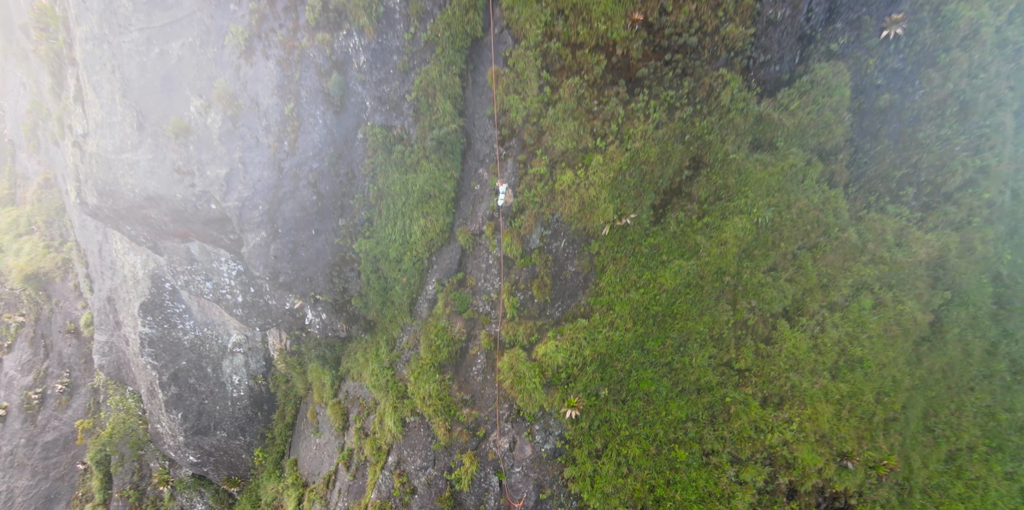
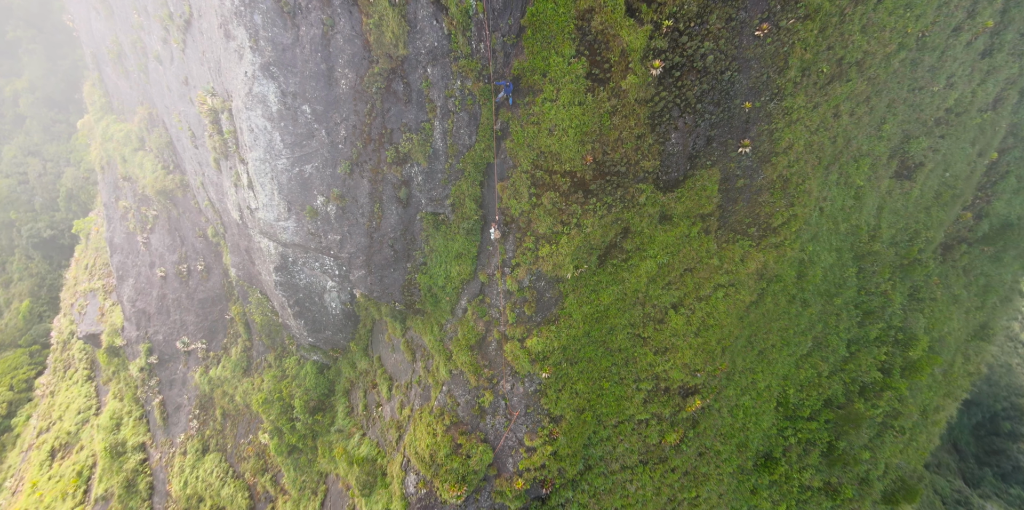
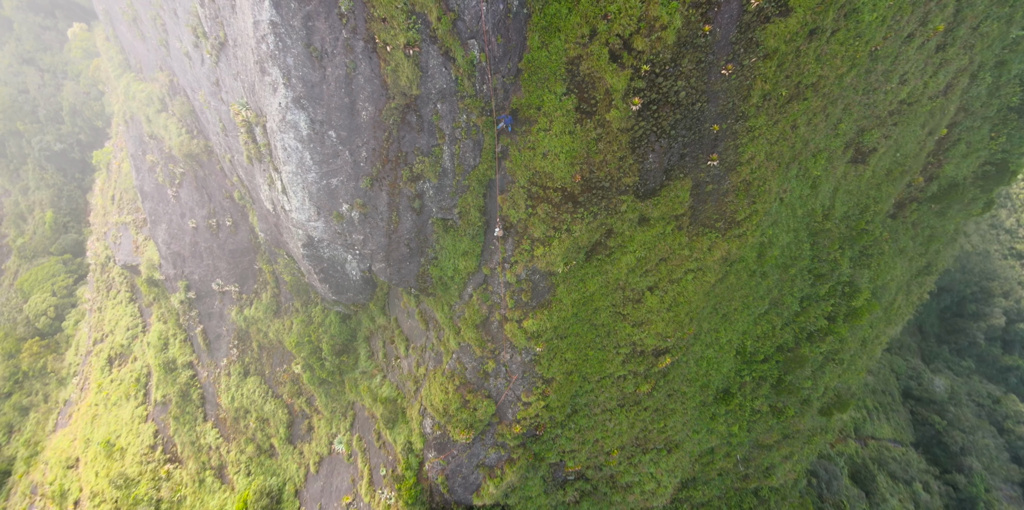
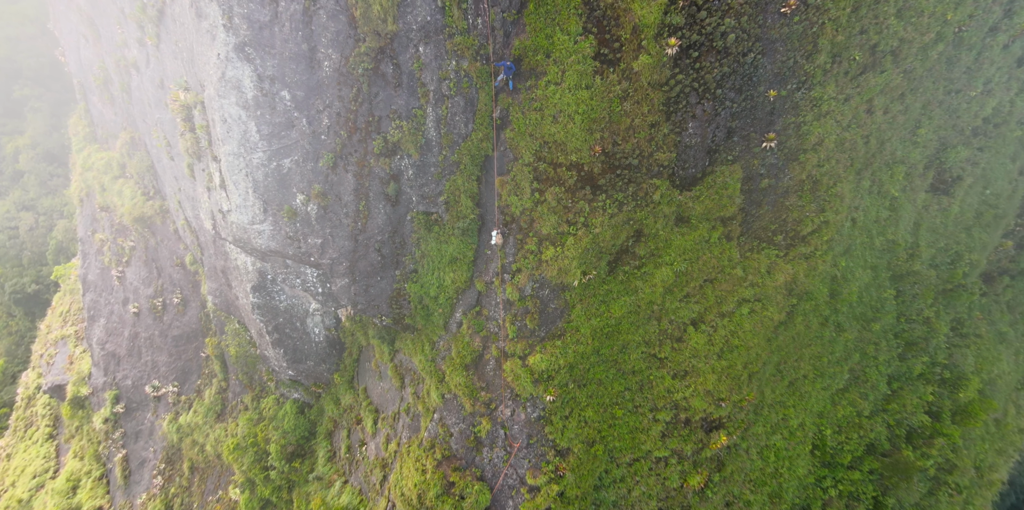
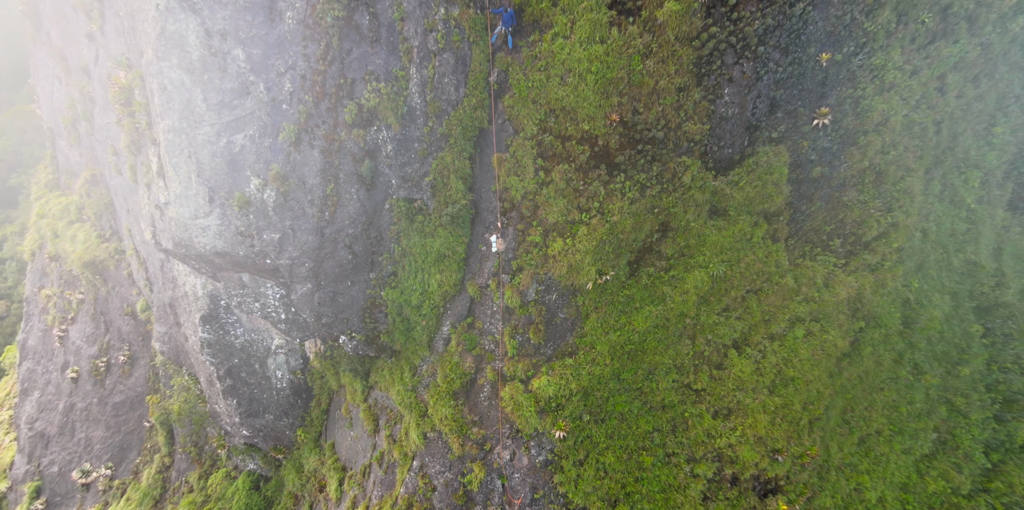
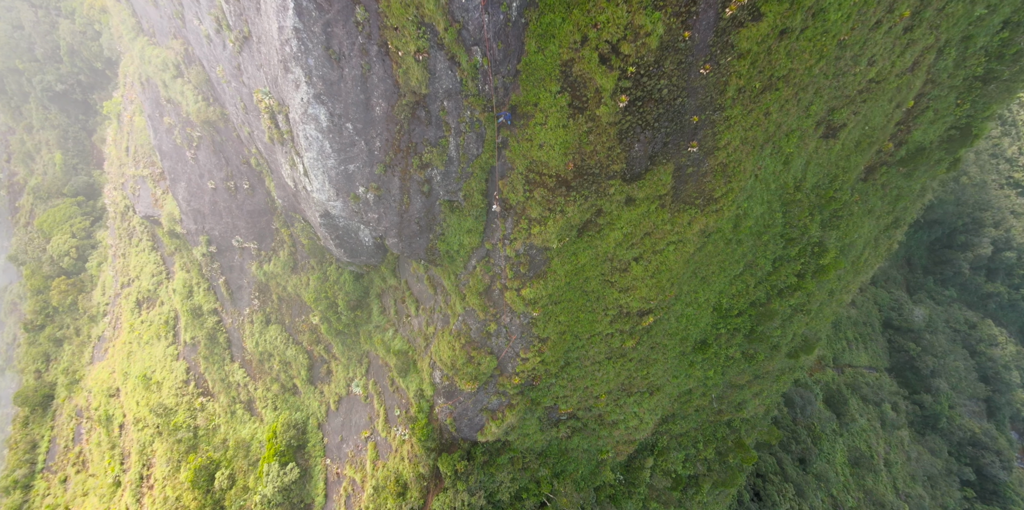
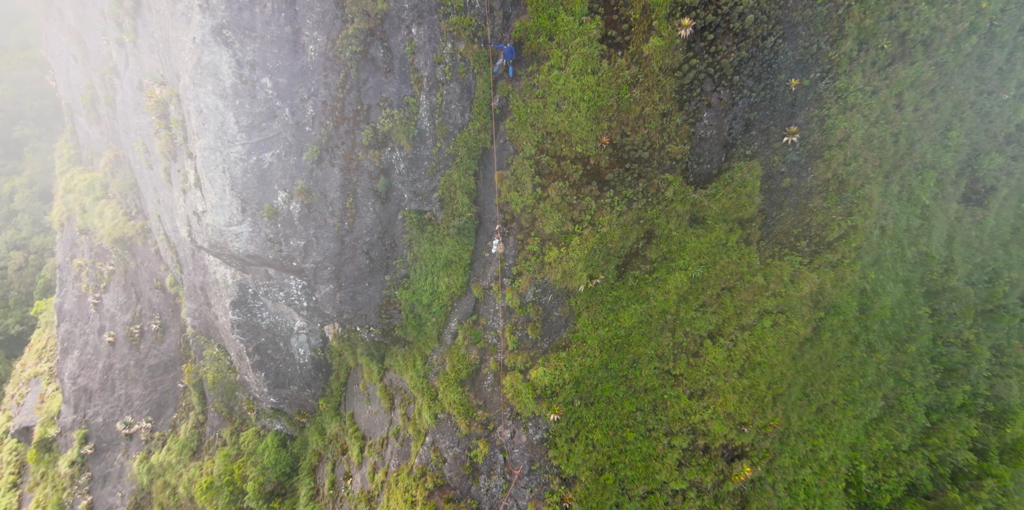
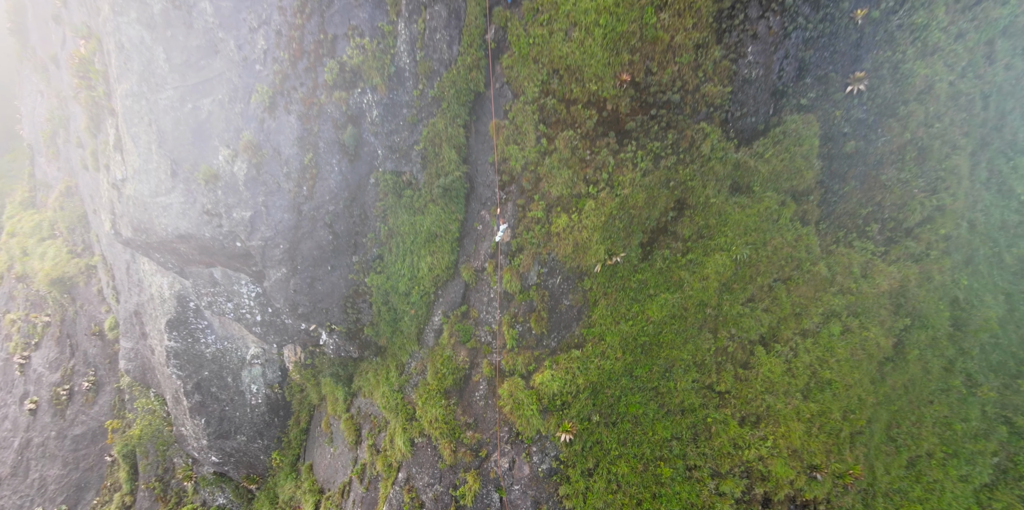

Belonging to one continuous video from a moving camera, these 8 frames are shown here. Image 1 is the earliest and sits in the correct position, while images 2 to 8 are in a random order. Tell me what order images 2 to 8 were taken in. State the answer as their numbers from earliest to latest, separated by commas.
8, 5, 7, 4, 2, 3, 6
